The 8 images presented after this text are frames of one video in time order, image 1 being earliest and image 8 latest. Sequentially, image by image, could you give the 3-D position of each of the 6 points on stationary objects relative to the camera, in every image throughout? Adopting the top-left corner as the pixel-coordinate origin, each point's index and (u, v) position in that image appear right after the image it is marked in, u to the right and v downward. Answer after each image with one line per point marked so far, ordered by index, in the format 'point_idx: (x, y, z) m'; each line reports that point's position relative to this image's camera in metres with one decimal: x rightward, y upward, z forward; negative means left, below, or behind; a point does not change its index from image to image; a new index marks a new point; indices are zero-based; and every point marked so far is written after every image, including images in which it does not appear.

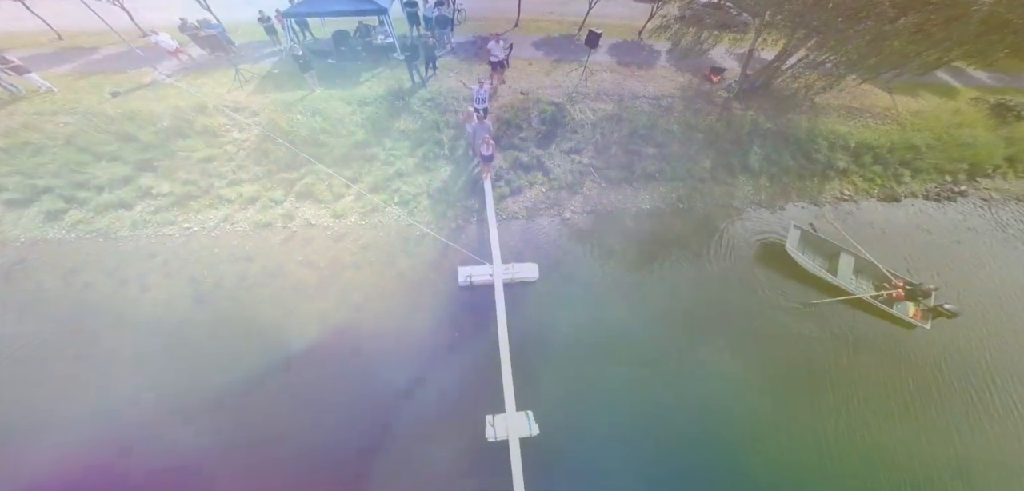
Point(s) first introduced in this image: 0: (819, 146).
0: (+12.1, +3.9, +13.5) m
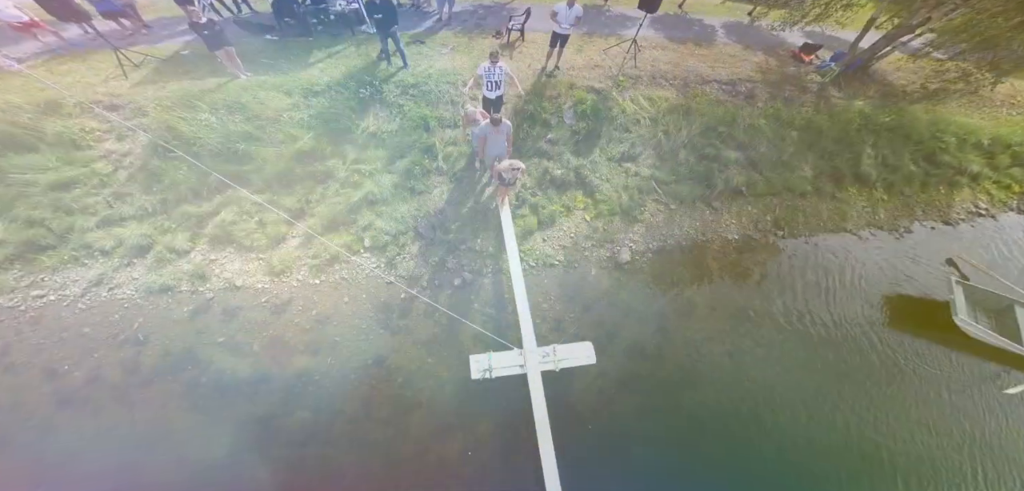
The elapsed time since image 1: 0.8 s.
0: (+12.7, +2.9, +10.0) m
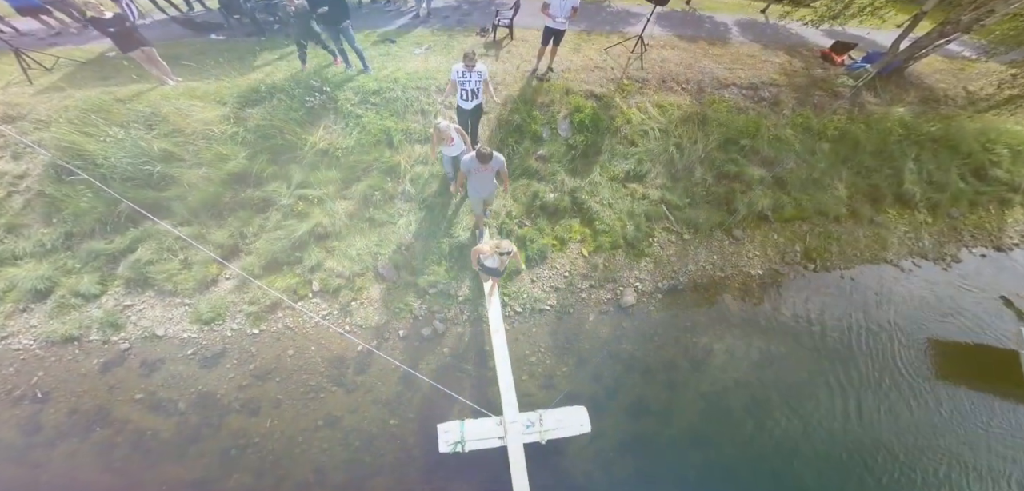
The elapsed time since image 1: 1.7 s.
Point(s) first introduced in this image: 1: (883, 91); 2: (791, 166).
0: (+12.4, +2.2, +8.7) m
1: (+9.8, +4.1, +9.1) m
2: (+6.3, +1.8, +7.7) m
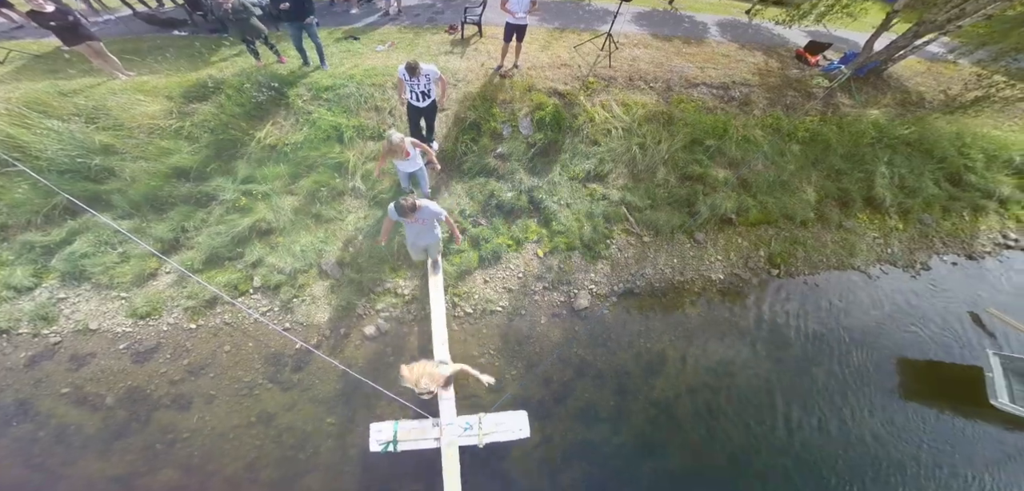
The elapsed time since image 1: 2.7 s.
0: (+11.5, +2.0, +8.6) m
1: (+9.0, +4.0, +8.9) m
2: (+5.4, +1.7, +7.6) m
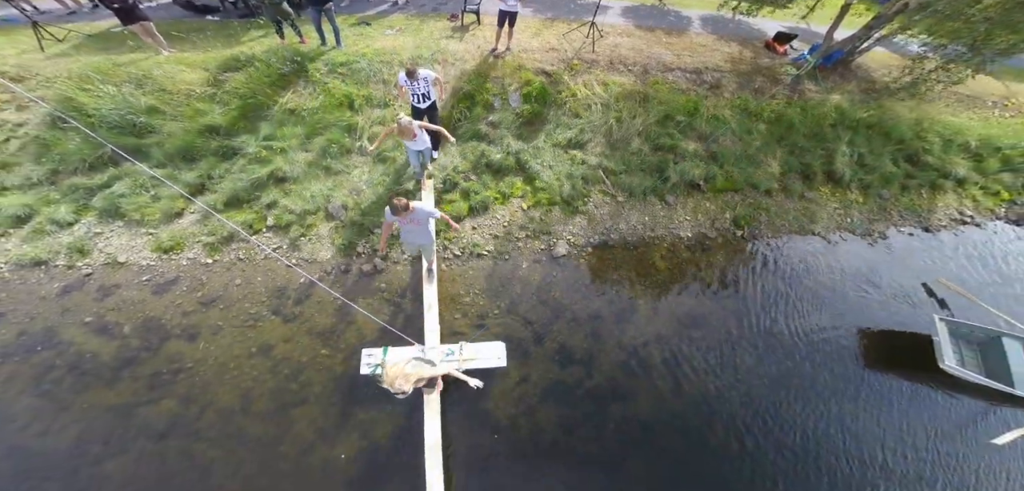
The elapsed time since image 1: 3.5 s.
0: (+11.3, +2.7, +9.3) m
1: (+8.8, +4.7, +9.7) m
2: (+5.2, +2.5, +8.3) m
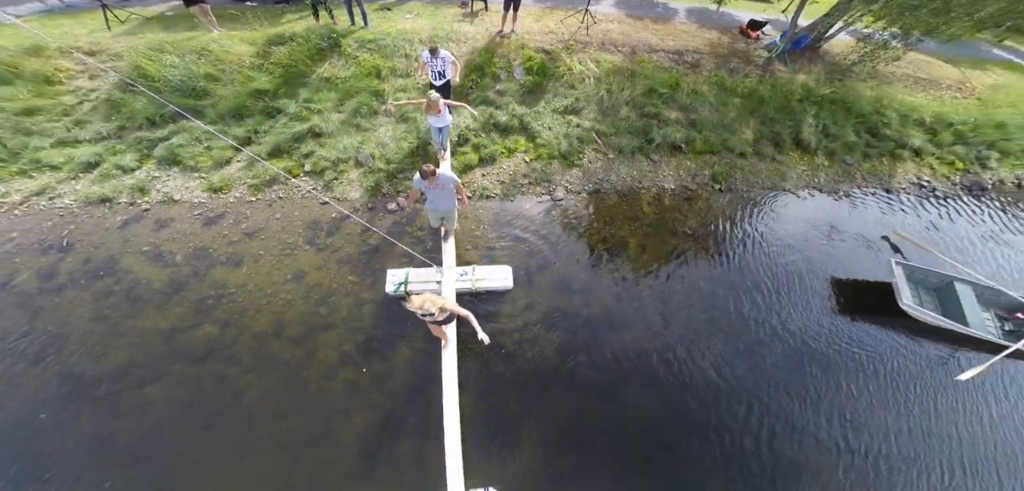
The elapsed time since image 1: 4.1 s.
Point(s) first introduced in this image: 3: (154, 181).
0: (+11.4, +3.8, +10.4) m
1: (+8.9, +5.8, +10.9) m
2: (+5.3, +3.7, +9.5) m
3: (-7.7, +1.4, +7.5) m
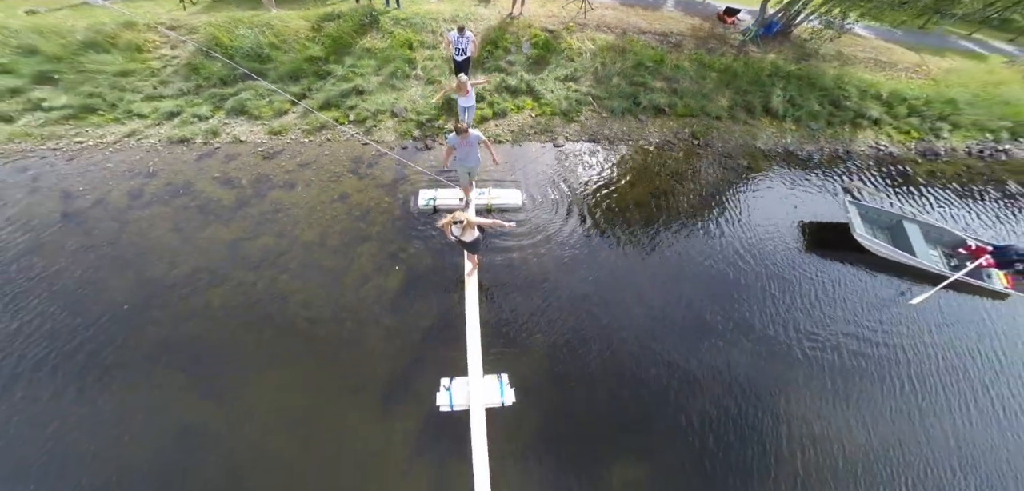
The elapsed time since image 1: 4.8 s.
0: (+11.7, +5.3, +11.9) m
1: (+9.2, +7.2, +12.5) m
2: (+5.6, +5.2, +11.0) m
3: (-7.5, +3.2, +9.1) m
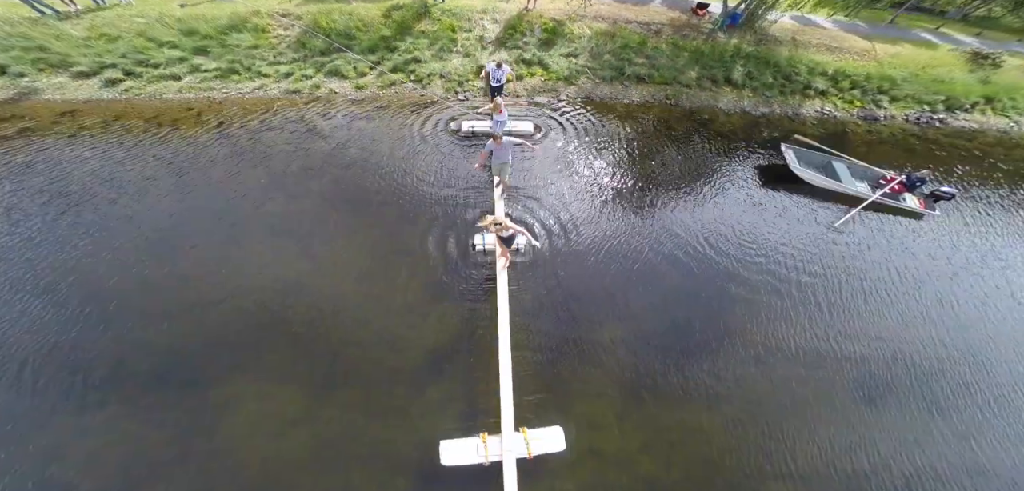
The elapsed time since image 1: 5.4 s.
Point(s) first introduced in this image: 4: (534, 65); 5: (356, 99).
0: (+12.4, +7.6, +14.8) m
1: (+10.0, +9.6, +15.6) m
2: (+6.2, +7.7, +14.2) m
3: (-6.9, +6.1, +12.8) m
4: (+0.9, +7.1, +13.5) m
5: (-5.4, +5.2, +12.3) m
